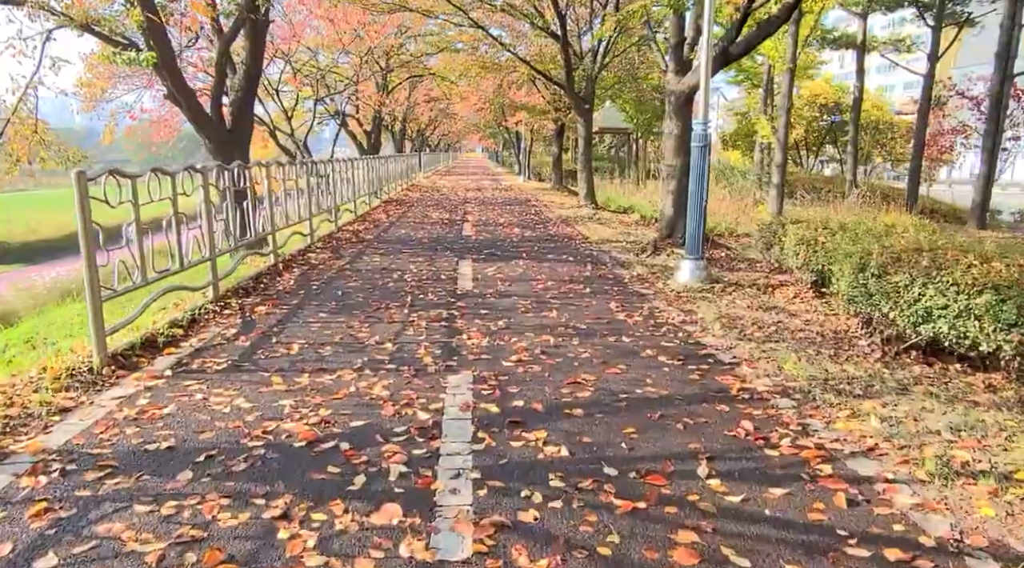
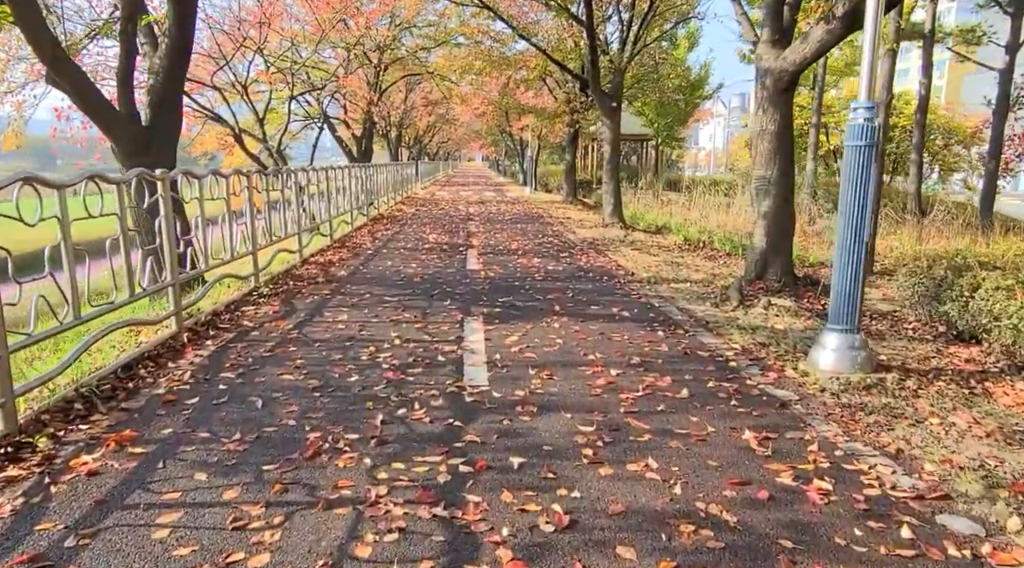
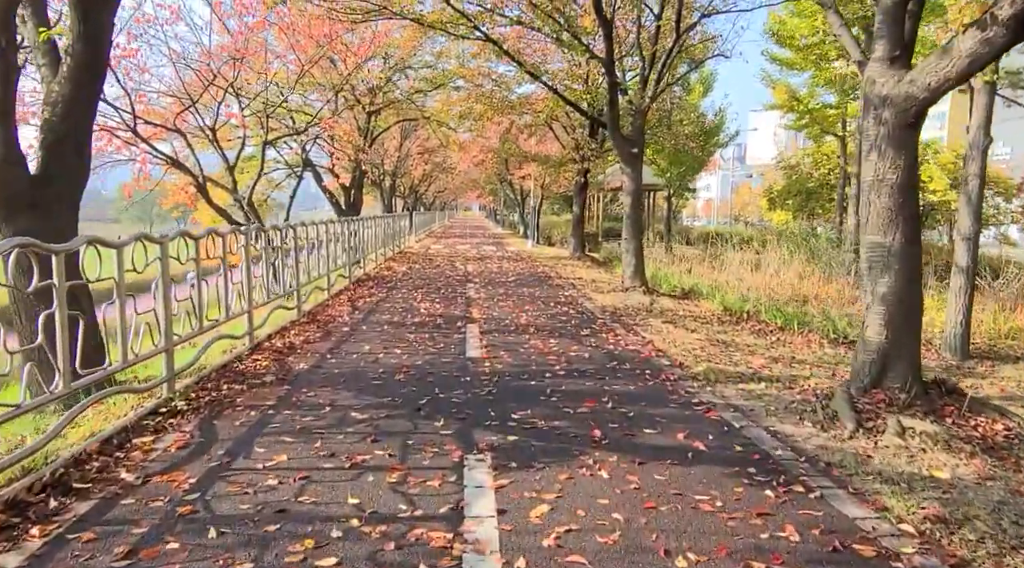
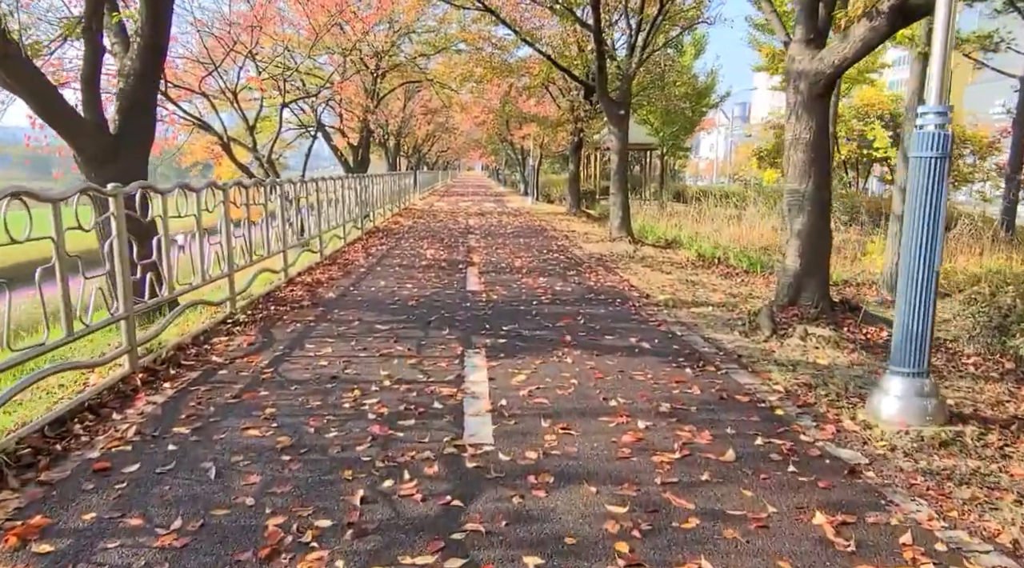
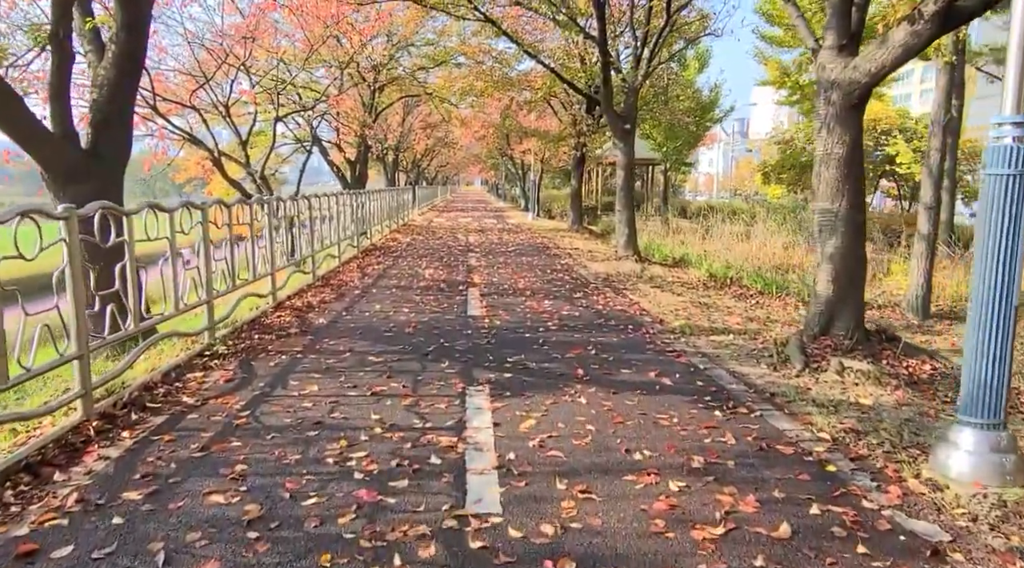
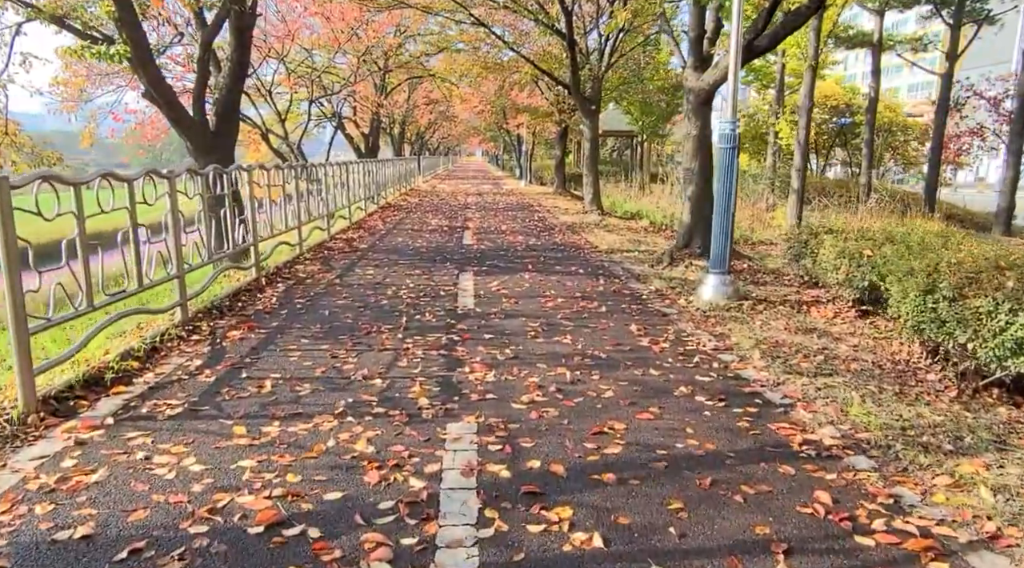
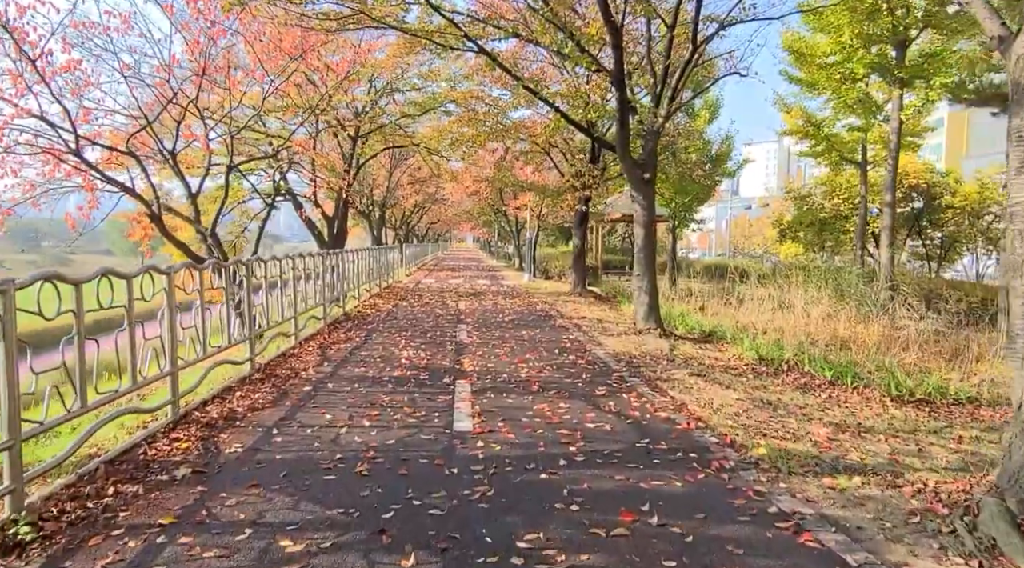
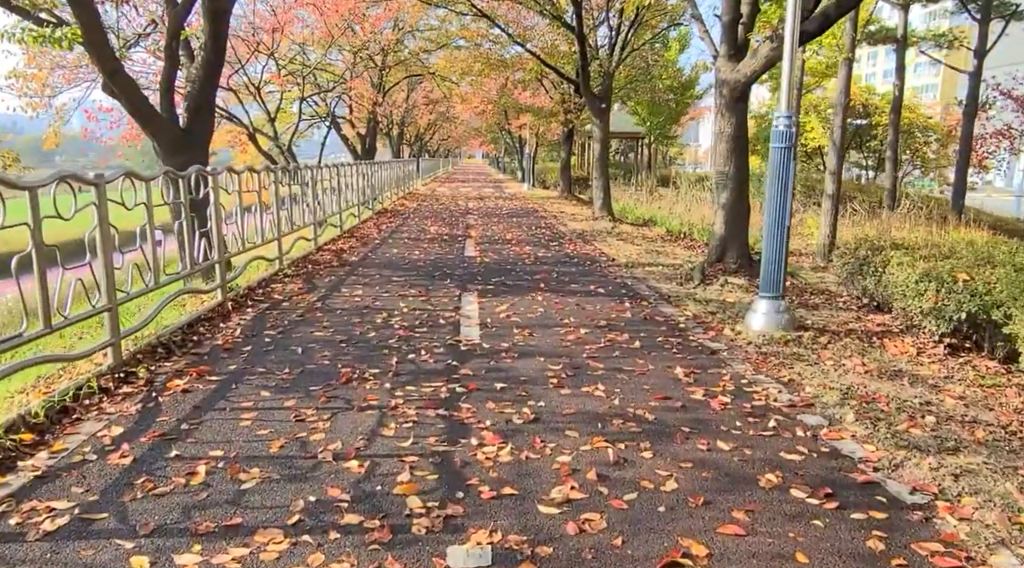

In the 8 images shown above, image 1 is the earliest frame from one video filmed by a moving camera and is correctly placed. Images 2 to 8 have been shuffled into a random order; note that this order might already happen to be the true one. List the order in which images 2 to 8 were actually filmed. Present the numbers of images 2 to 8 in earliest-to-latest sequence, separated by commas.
6, 8, 2, 4, 5, 3, 7
